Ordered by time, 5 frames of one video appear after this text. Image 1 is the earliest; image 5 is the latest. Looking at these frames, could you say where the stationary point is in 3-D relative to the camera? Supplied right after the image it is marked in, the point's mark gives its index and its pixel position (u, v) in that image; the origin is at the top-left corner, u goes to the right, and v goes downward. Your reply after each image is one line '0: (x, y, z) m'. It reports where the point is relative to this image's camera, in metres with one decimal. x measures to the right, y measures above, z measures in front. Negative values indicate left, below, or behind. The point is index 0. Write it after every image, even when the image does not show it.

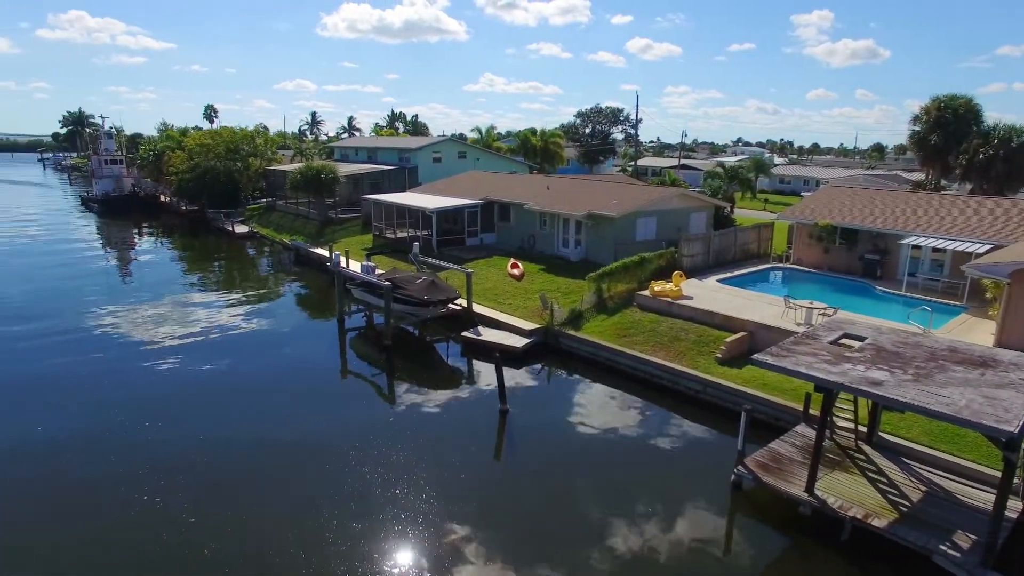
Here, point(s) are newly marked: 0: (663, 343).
0: (+3.5, -1.3, +15.6) m
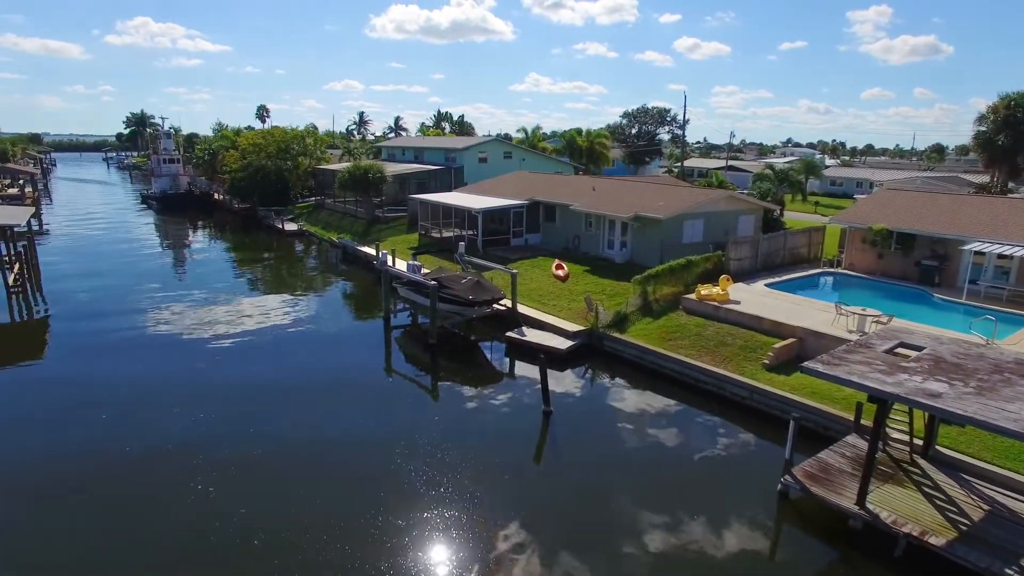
0: (+4.5, -1.4, +15.4) m
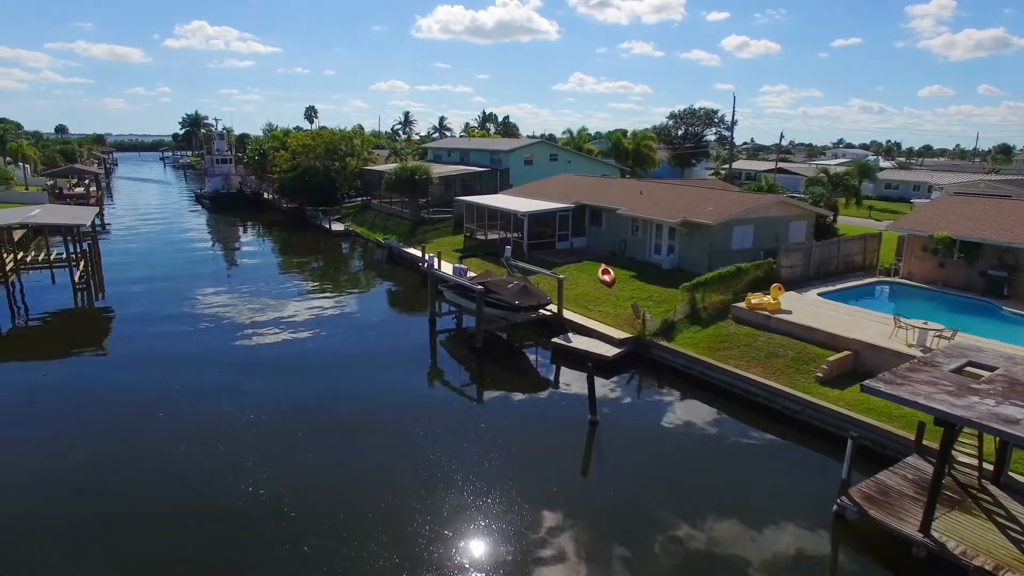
0: (+5.5, -1.6, +15.0) m
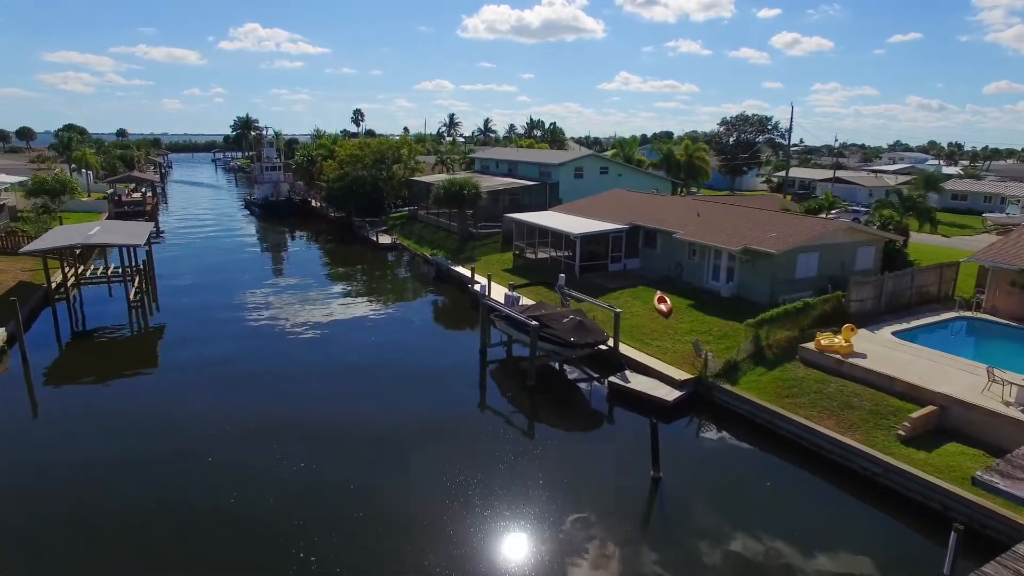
0: (+6.7, -2.5, +14.1) m
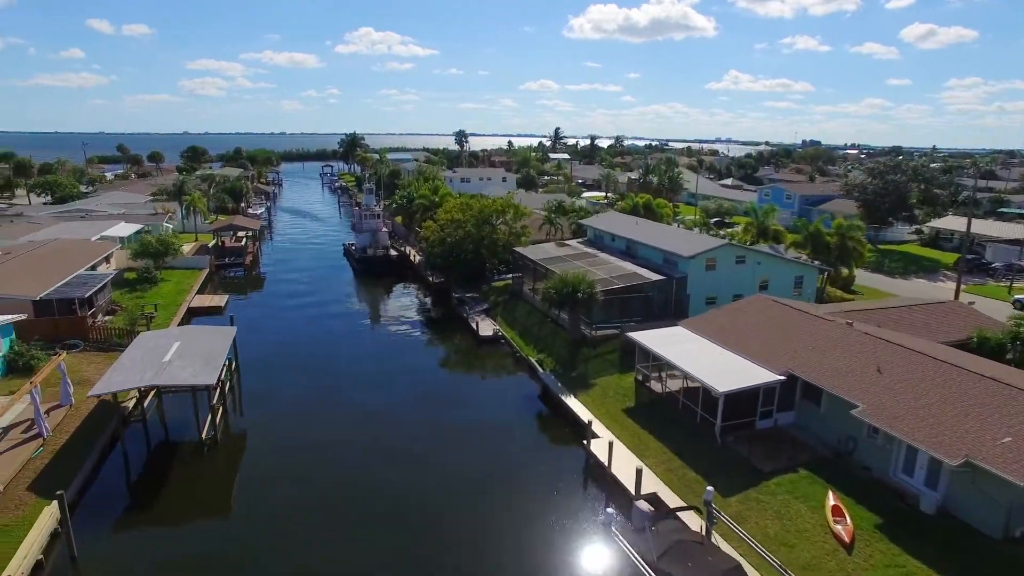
0: (+8.8, -7.7, +8.8) m
